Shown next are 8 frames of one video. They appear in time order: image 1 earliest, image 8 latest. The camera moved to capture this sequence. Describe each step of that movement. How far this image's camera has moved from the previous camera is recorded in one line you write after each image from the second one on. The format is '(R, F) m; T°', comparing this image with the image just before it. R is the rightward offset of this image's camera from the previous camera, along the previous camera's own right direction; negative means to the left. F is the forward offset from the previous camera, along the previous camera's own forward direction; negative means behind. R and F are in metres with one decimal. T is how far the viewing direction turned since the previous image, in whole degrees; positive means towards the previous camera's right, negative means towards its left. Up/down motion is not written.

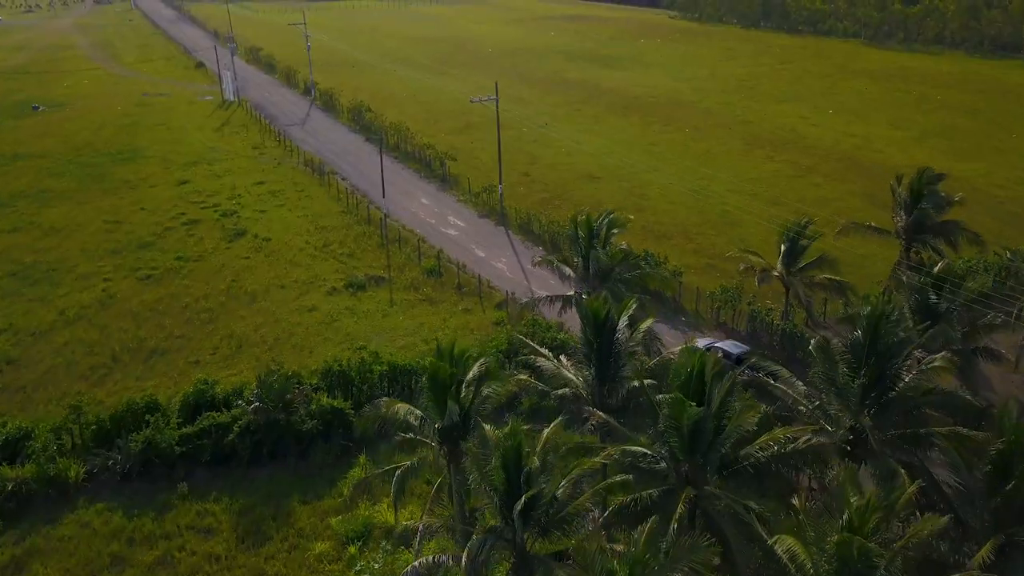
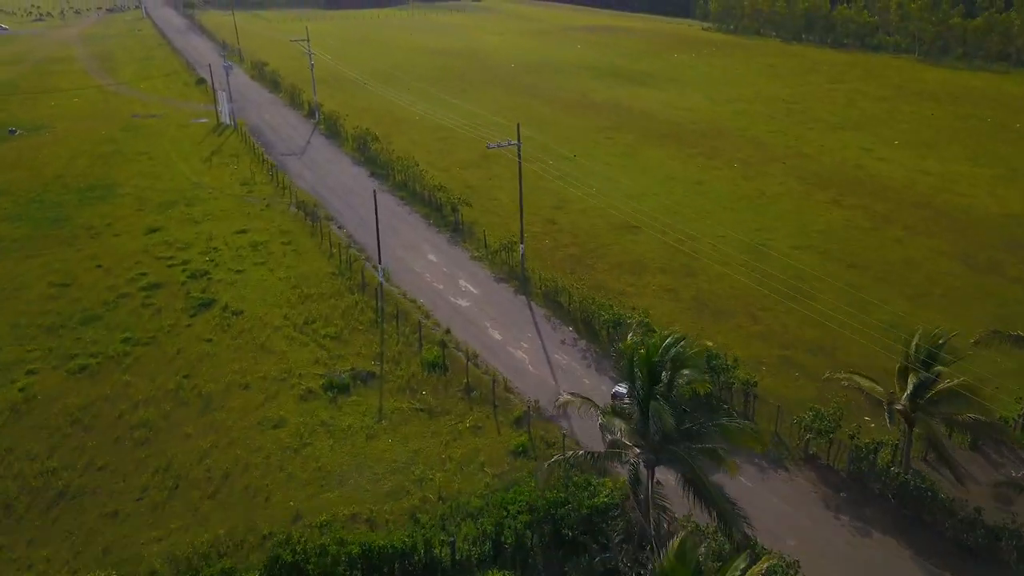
(-0.1, +5.2) m; -1°
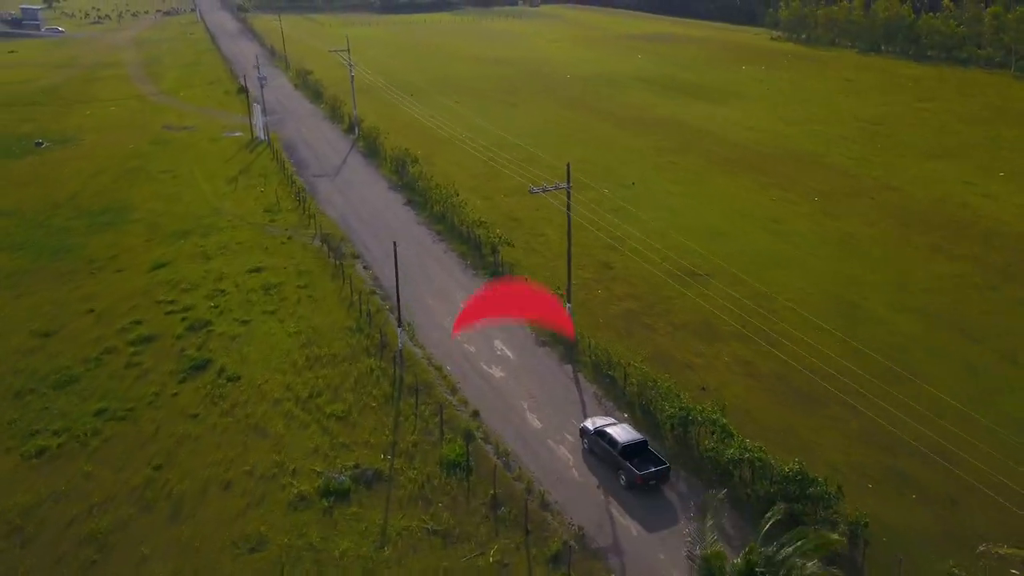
(+0.2, +3.9) m; -4°
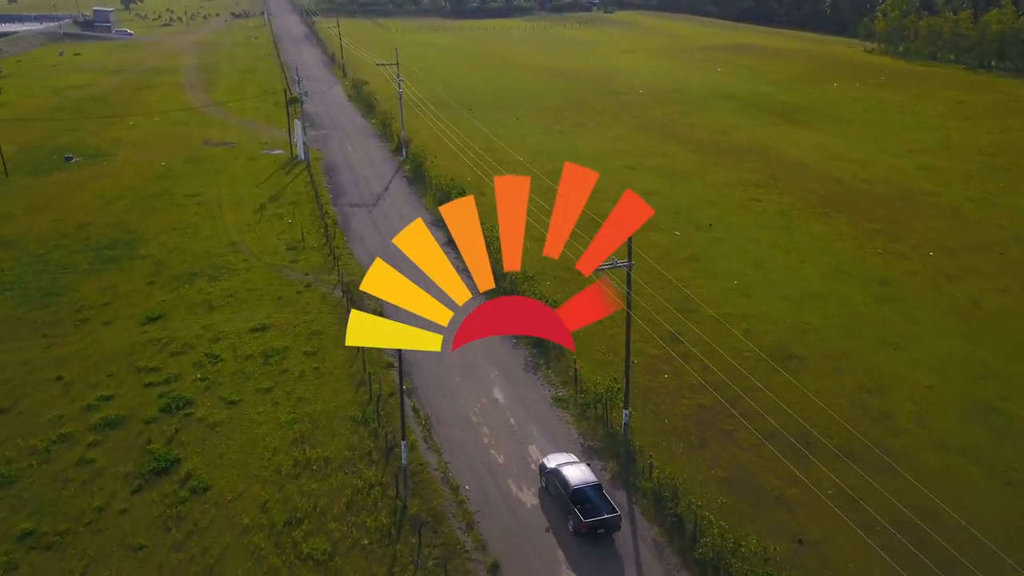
(+0.4, +4.6) m; -5°
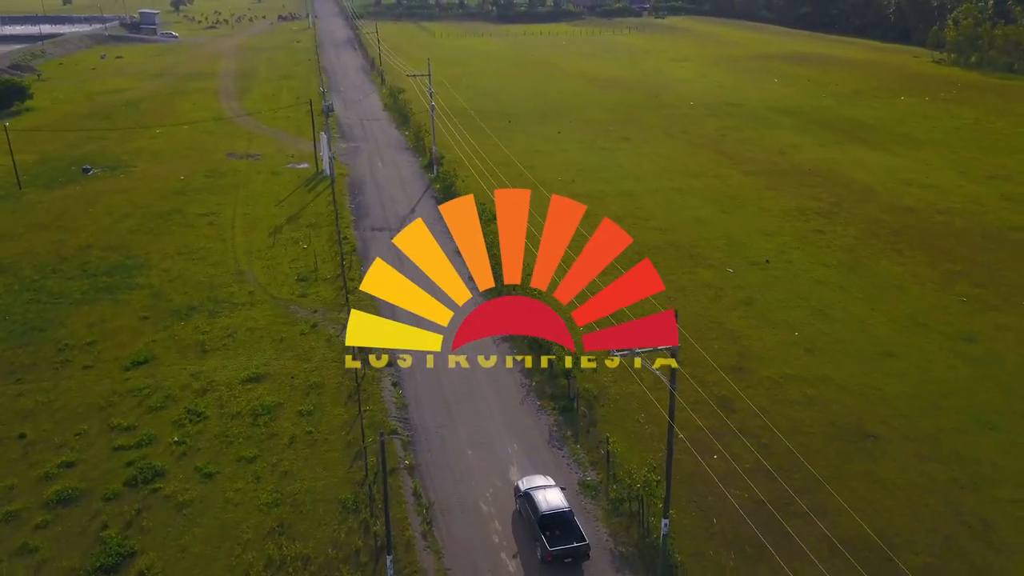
(+0.4, +2.9) m; -3°
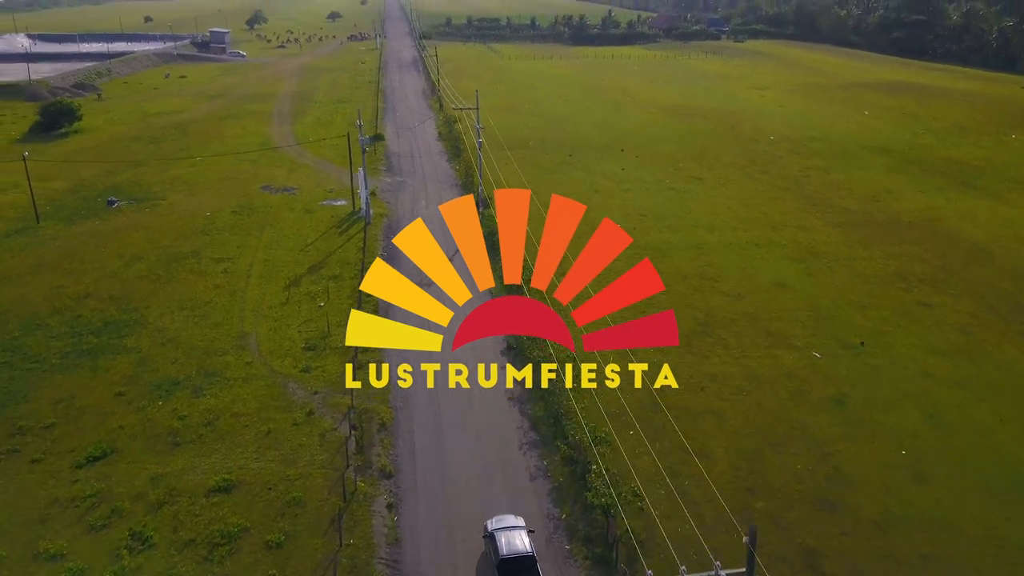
(+0.7, +4.1) m; -5°
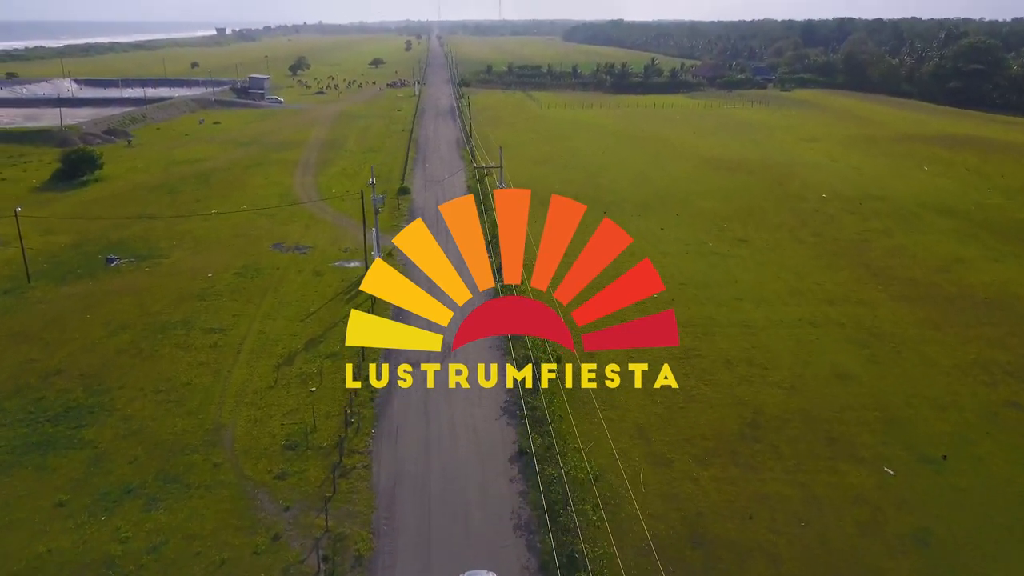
(+0.6, +3.2) m; -3°
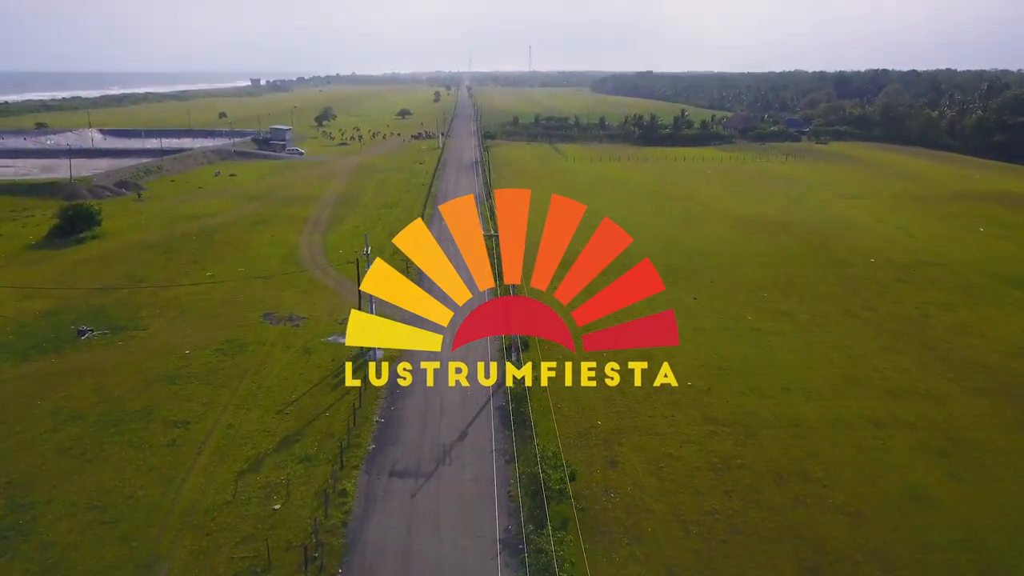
(+0.5, +3.8) m; -2°
